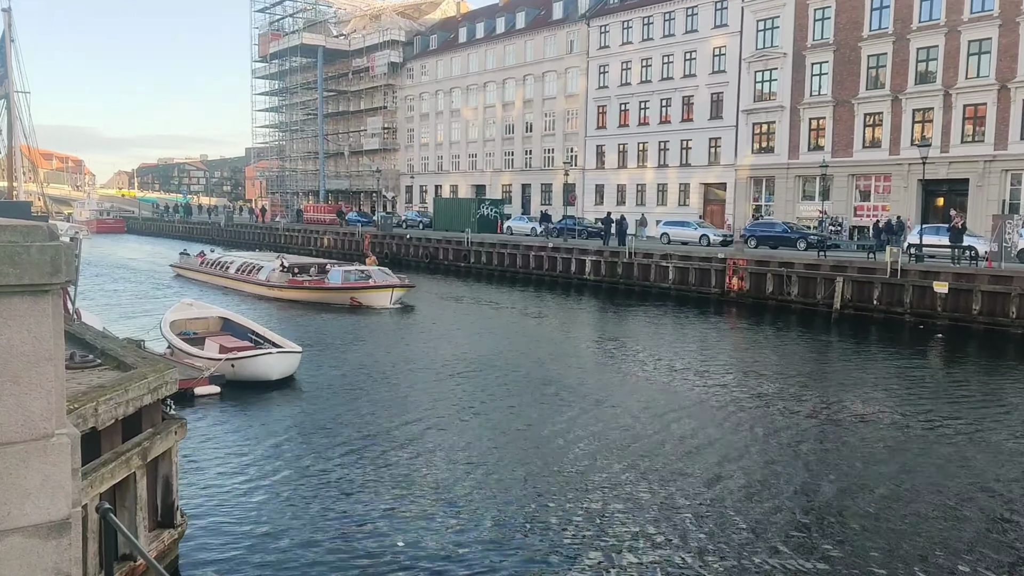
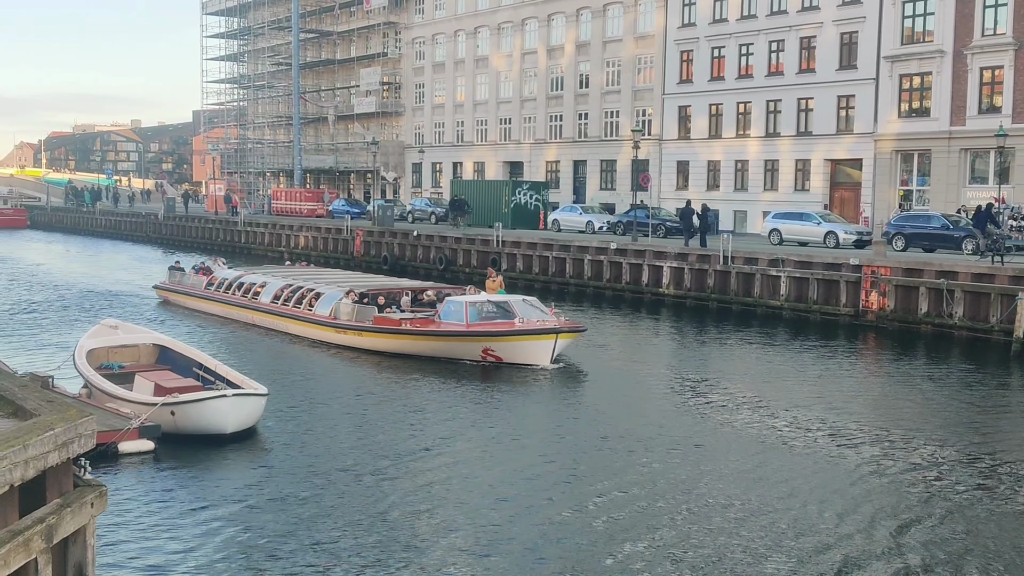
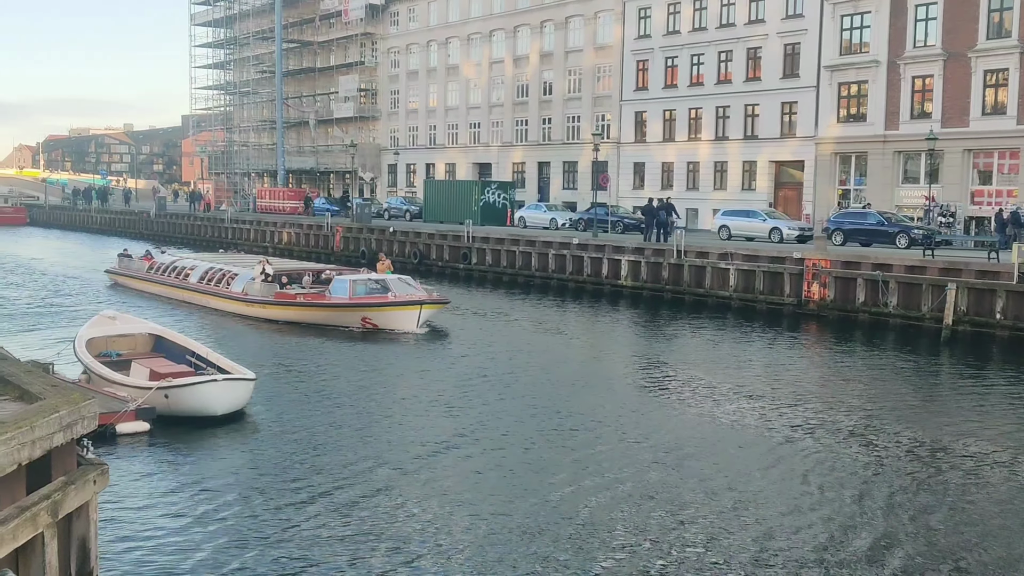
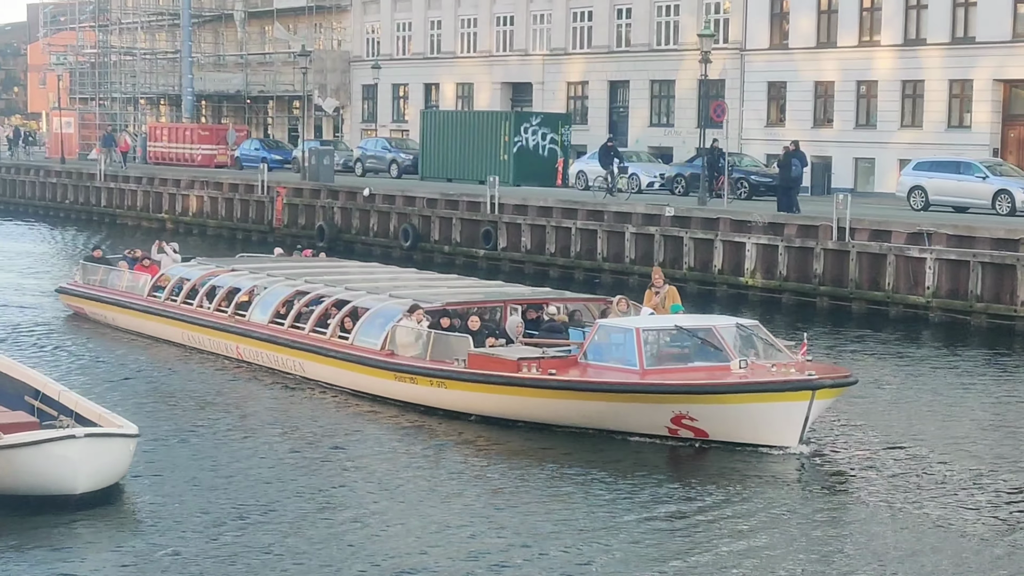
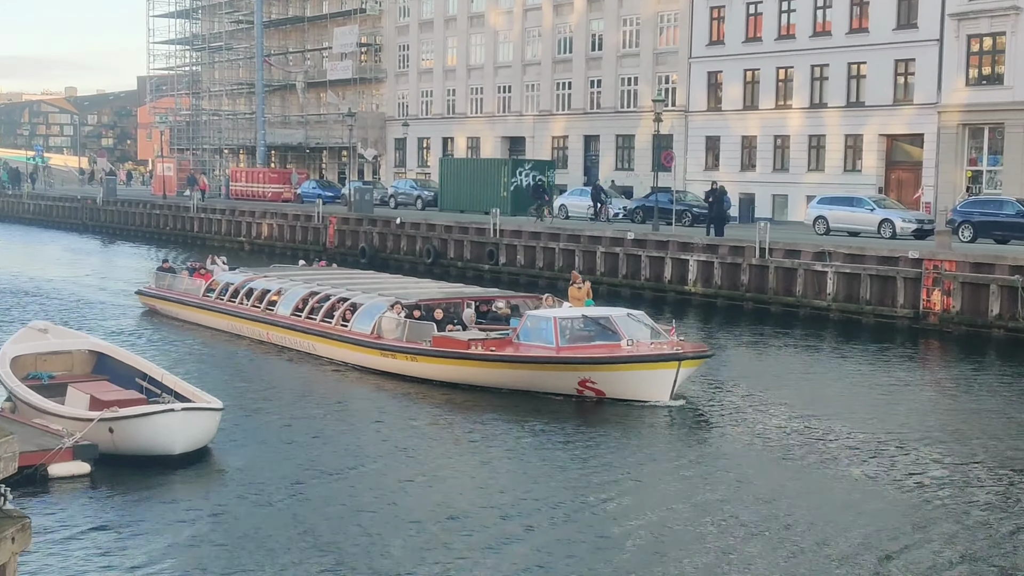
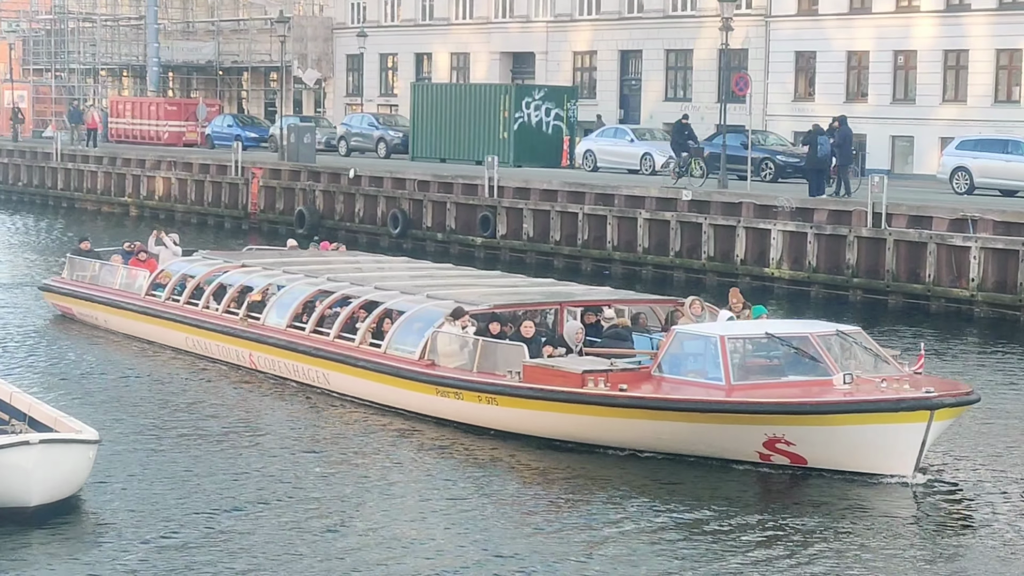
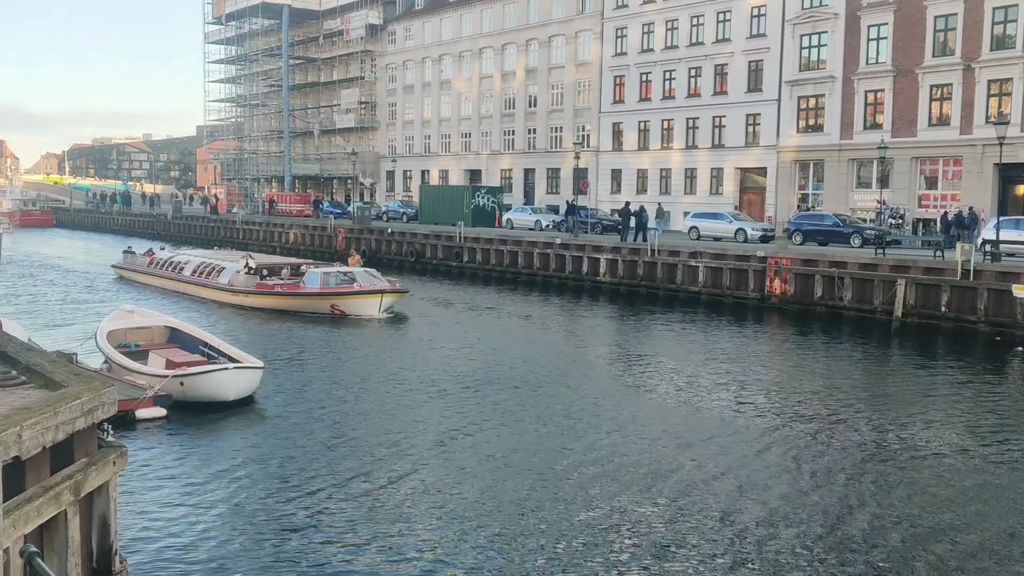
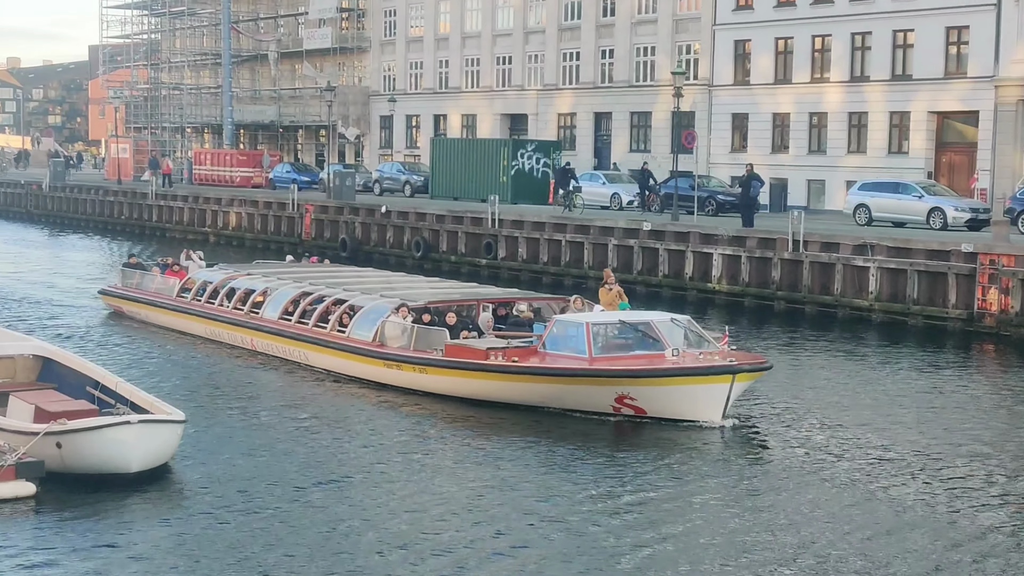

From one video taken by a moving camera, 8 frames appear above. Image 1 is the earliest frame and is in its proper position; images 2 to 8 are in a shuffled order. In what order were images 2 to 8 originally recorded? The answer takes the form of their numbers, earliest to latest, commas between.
7, 3, 2, 5, 8, 4, 6
